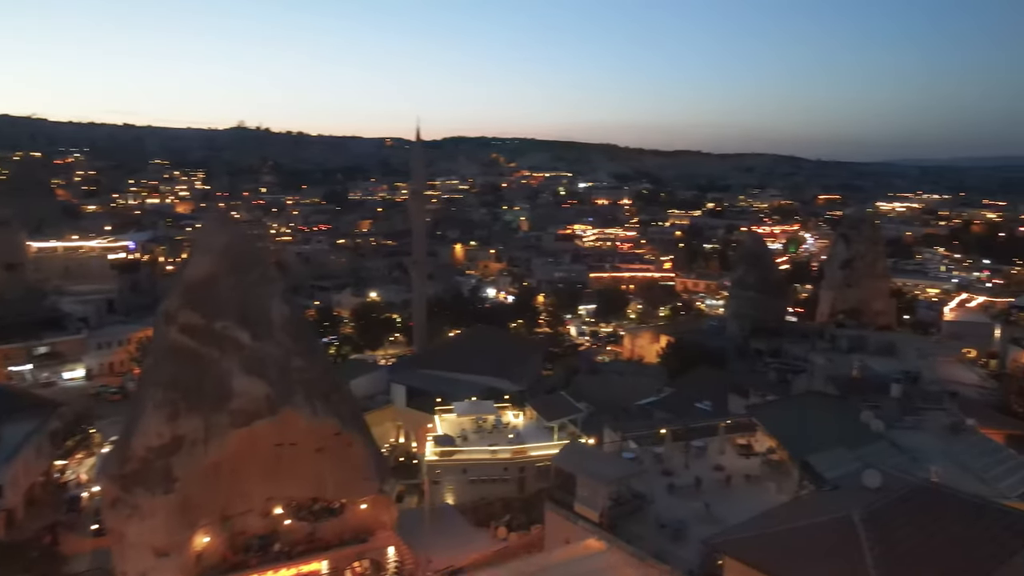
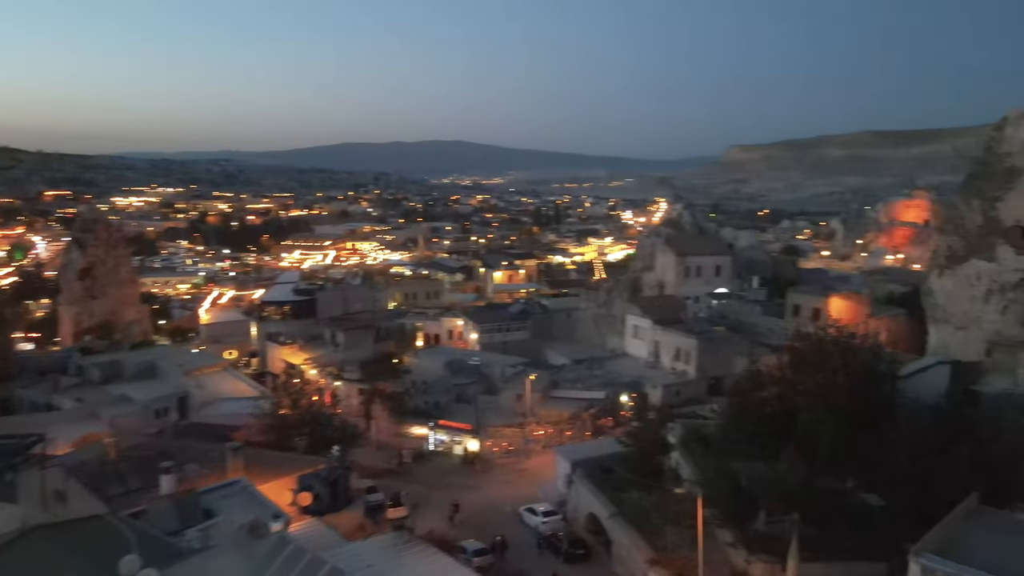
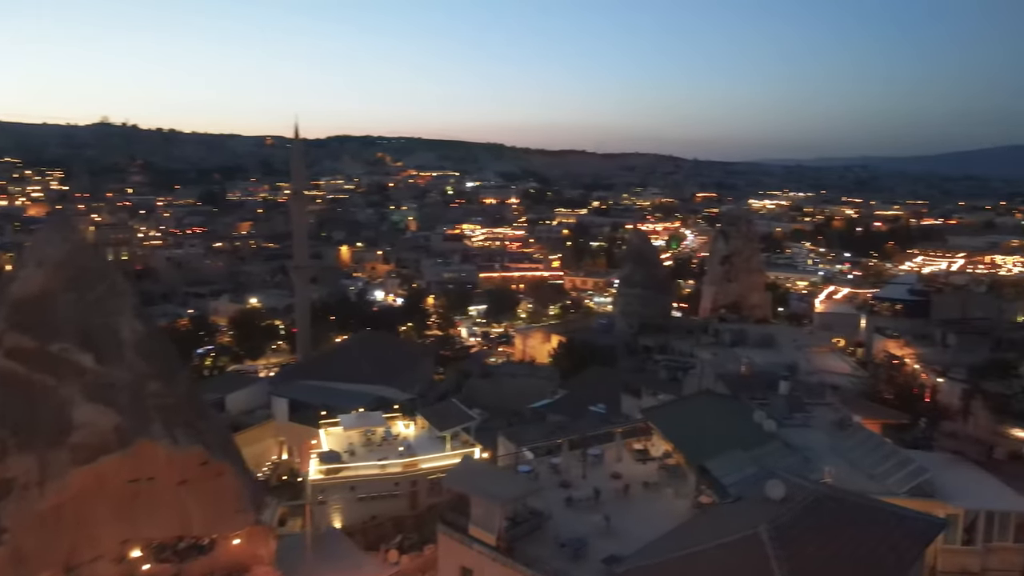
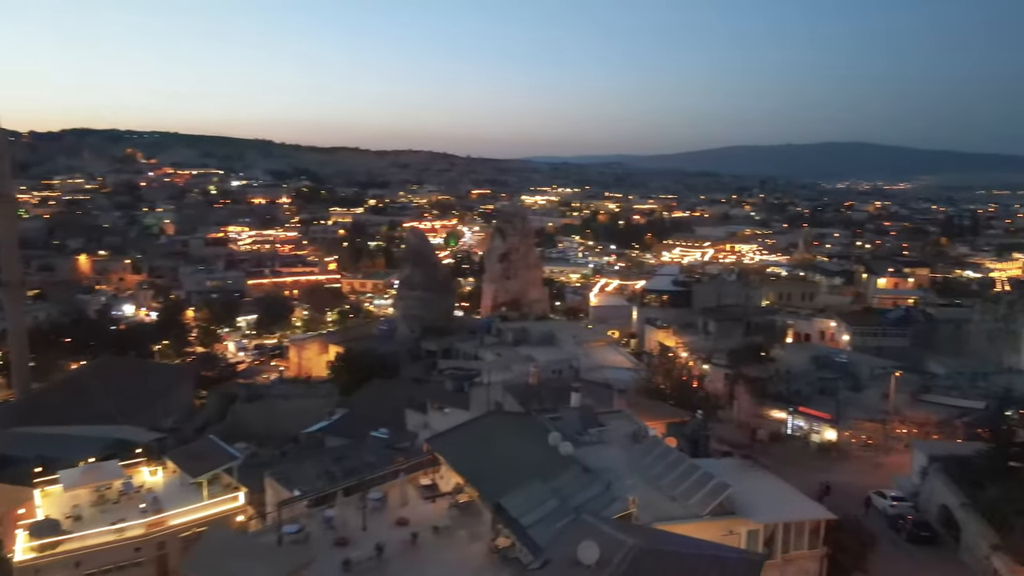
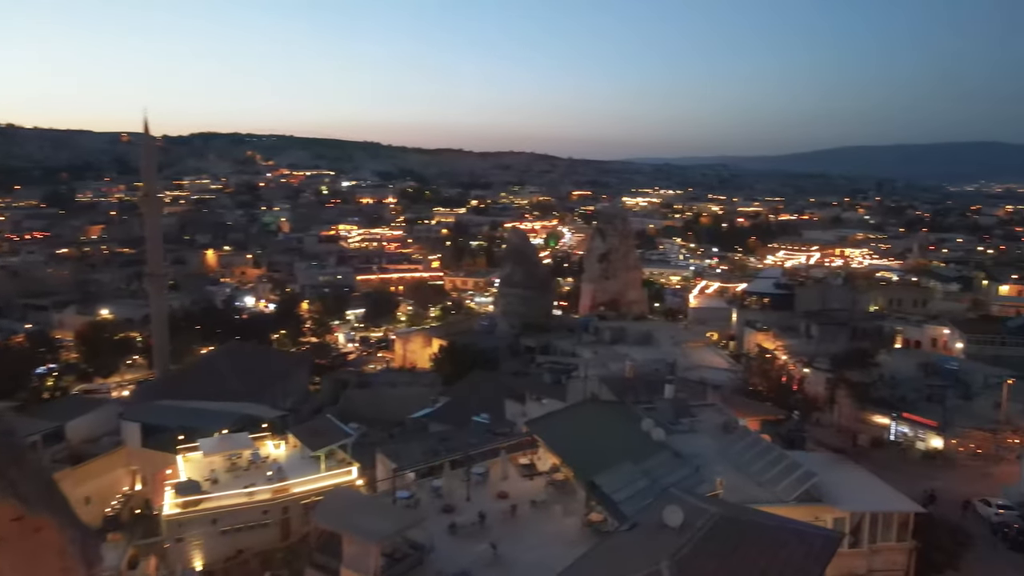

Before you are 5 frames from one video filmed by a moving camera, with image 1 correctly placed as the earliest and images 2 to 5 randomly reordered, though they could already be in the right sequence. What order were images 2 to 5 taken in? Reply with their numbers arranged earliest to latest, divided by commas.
3, 5, 4, 2
